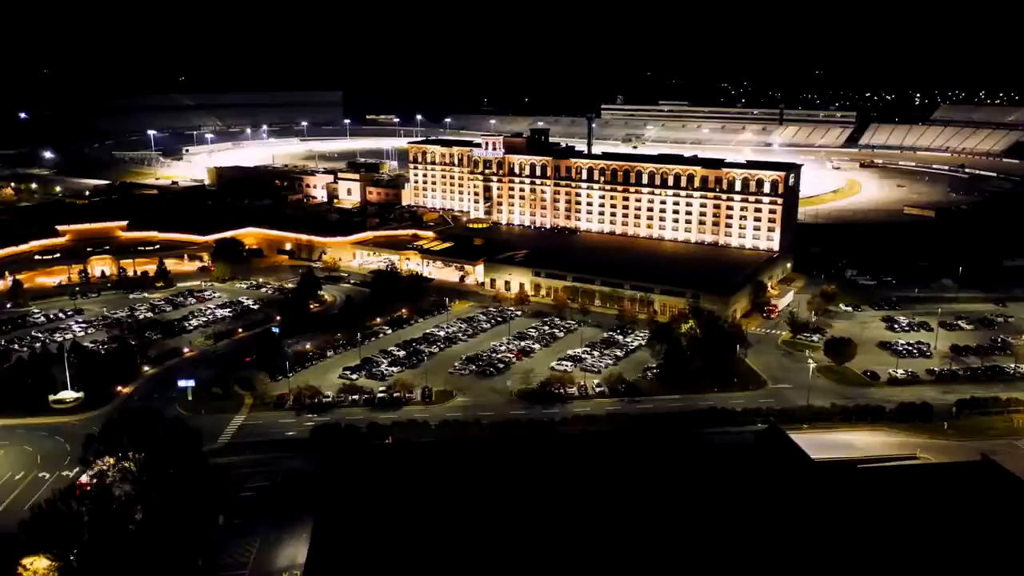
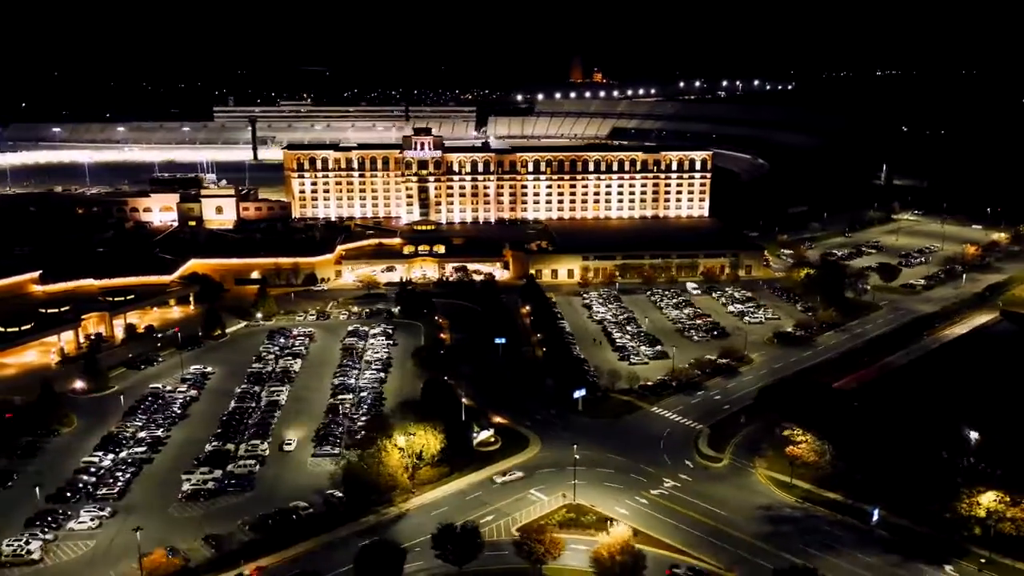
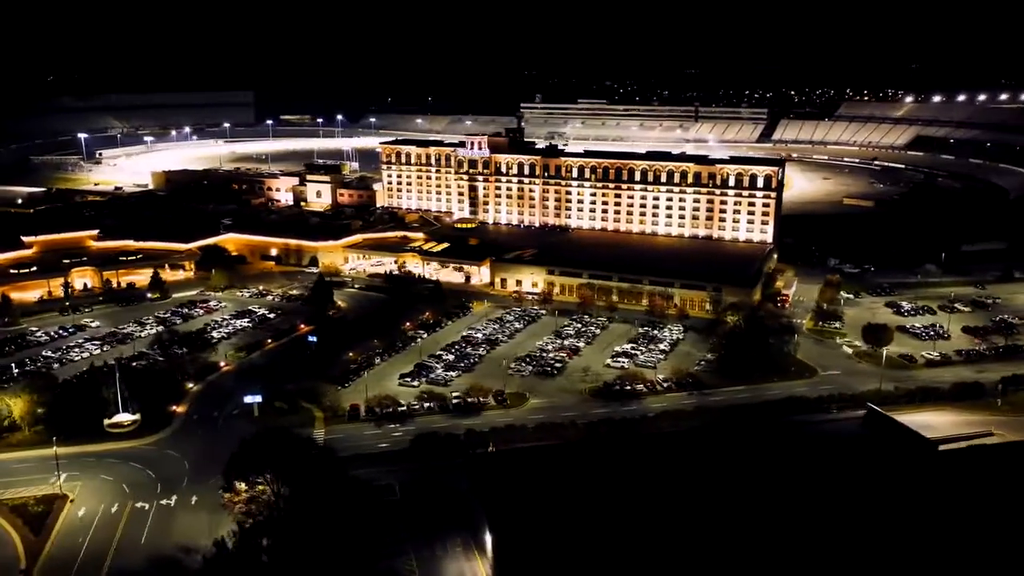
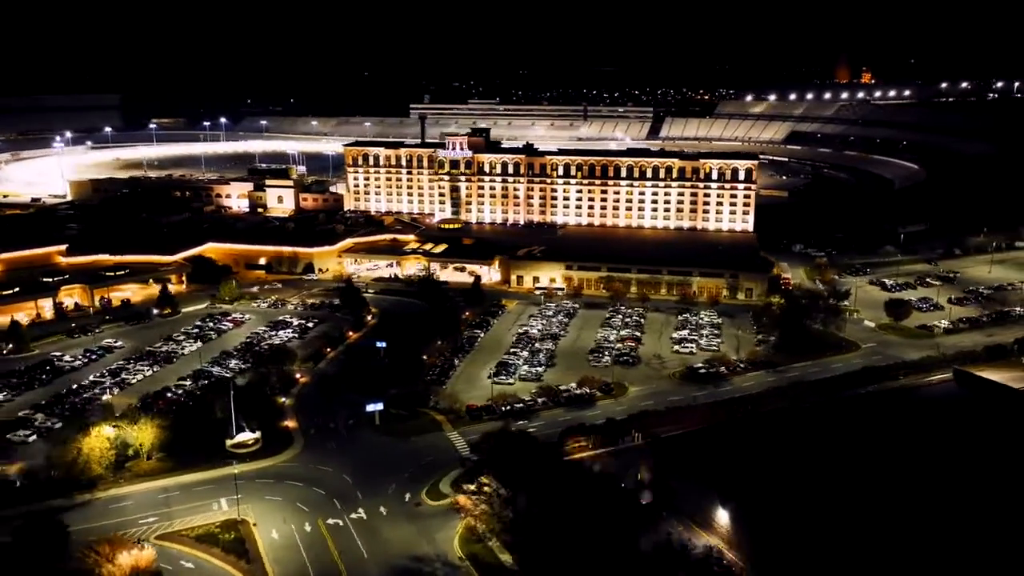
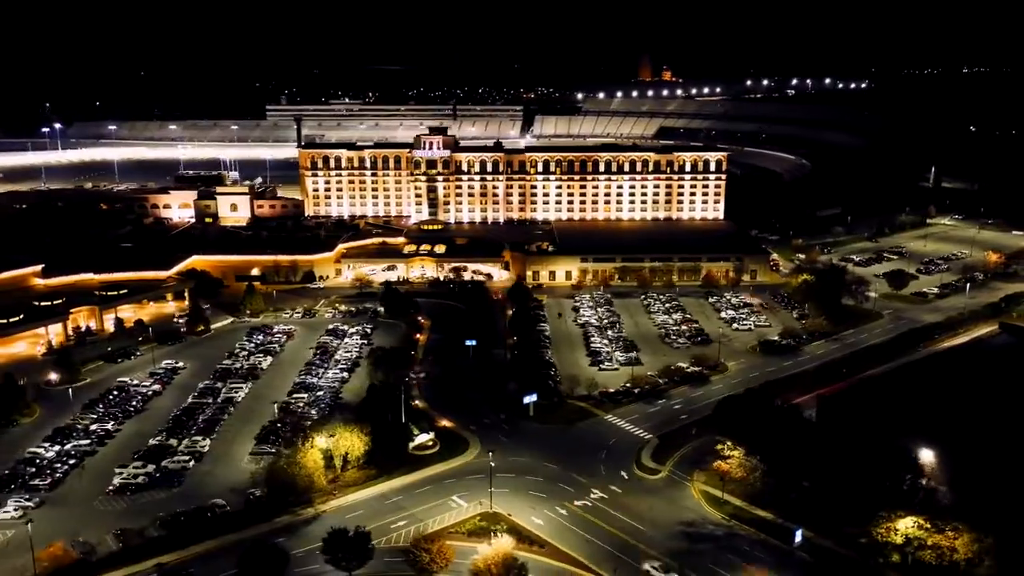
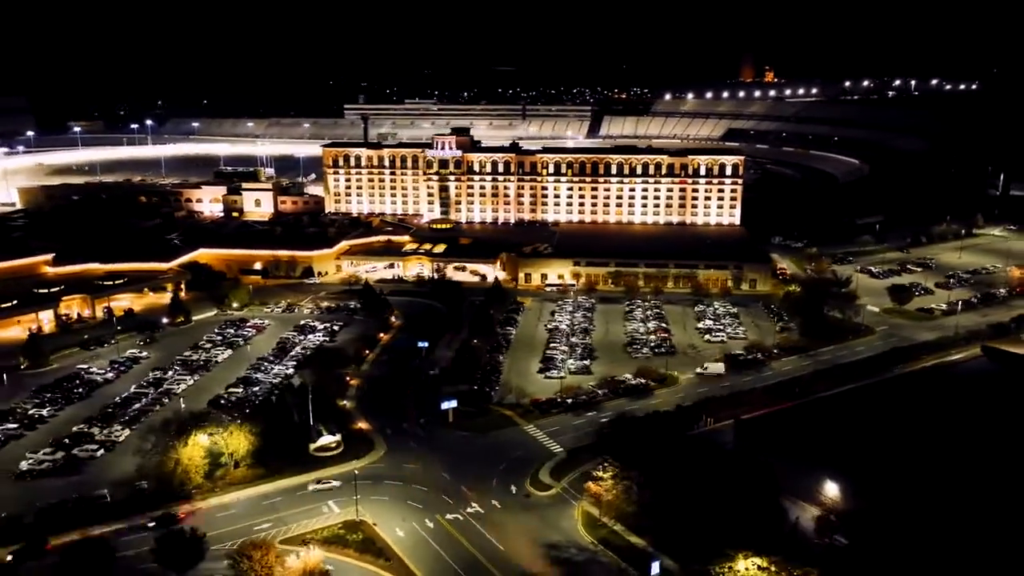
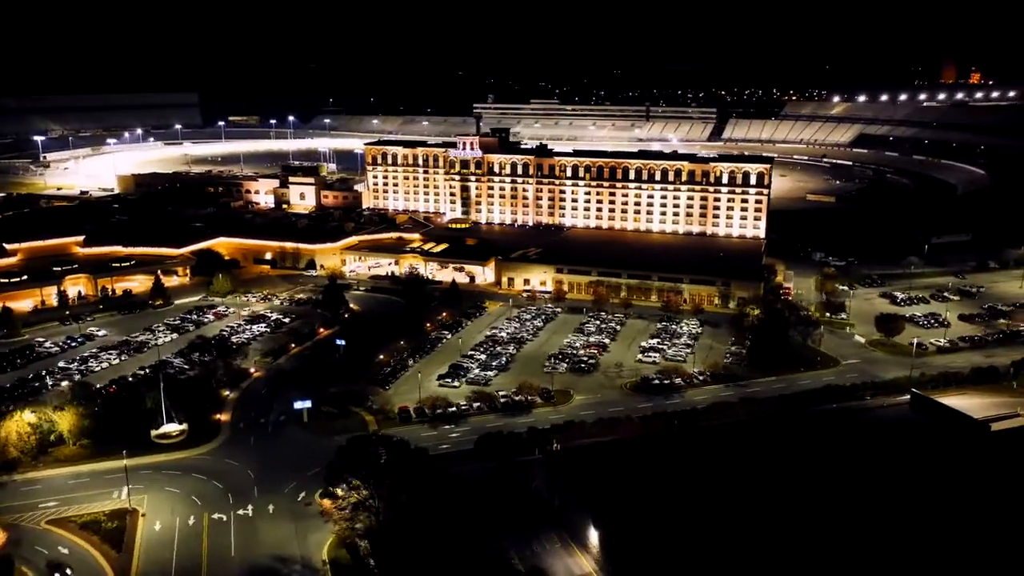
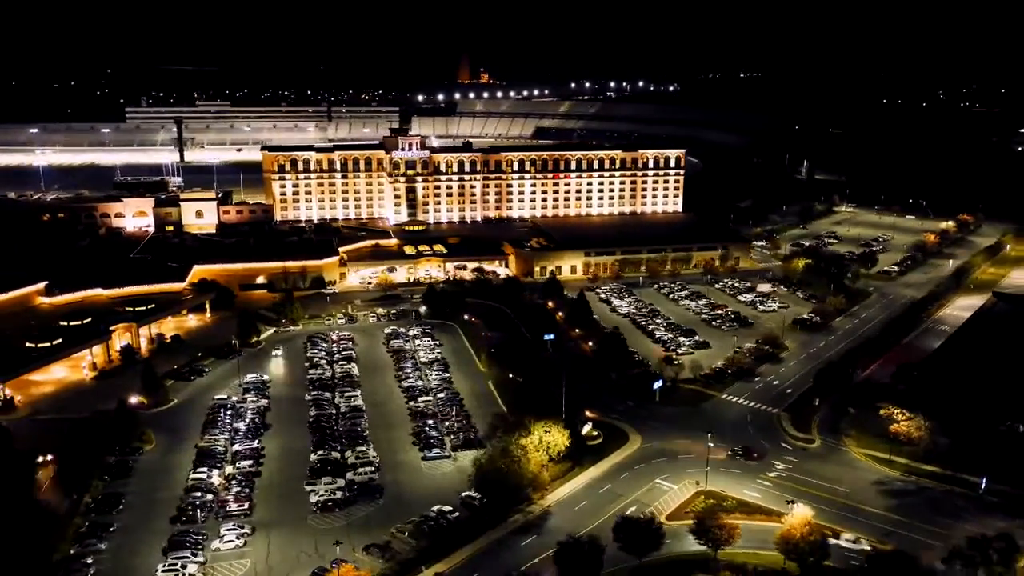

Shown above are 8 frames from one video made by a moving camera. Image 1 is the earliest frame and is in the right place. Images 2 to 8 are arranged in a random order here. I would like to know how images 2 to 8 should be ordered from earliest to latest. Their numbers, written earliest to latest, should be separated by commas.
3, 7, 4, 6, 5, 2, 8
